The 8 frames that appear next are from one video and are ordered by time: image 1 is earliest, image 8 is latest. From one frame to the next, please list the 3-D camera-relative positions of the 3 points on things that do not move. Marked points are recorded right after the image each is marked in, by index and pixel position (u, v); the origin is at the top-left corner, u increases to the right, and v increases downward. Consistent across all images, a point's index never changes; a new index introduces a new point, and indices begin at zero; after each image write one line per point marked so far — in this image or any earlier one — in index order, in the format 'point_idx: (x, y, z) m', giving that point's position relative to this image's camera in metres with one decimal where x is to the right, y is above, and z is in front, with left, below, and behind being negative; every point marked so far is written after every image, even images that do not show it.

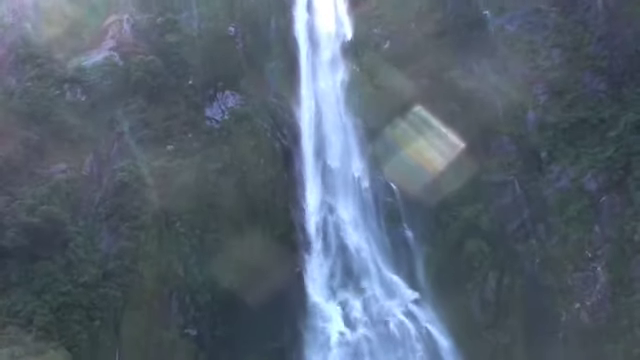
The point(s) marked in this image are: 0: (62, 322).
0: (-6.5, -3.4, +18.9) m
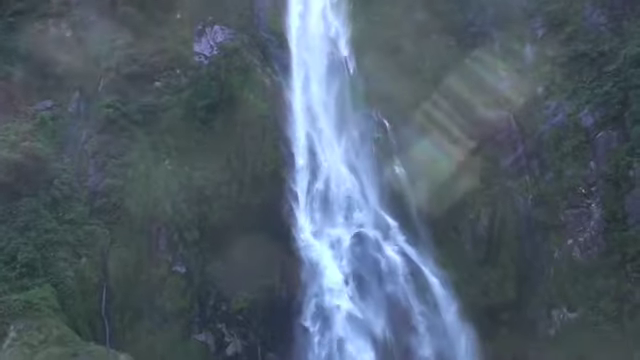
0: (-6.7, -1.9, +19.0) m
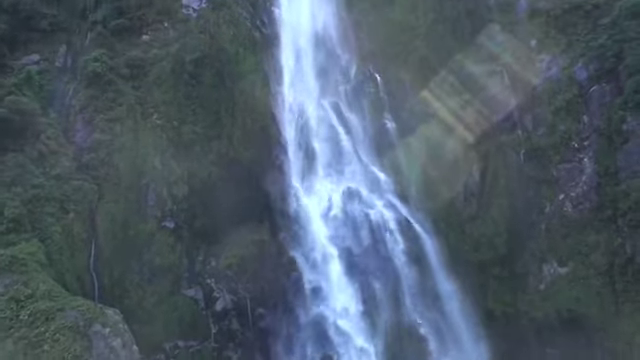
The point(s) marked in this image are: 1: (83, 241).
0: (-7.0, -0.8, +18.9) m
1: (-5.9, -1.5, +19.2) m
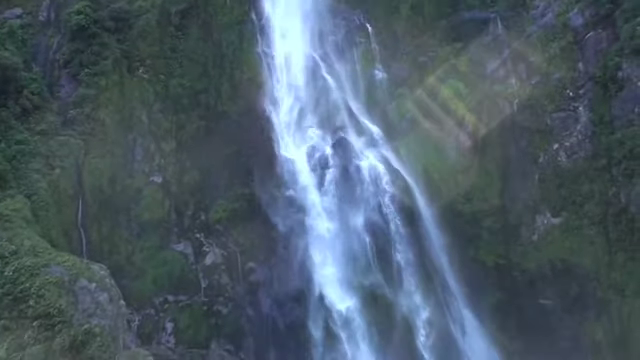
0: (-7.3, +0.2, +18.7) m
1: (-6.1, -0.4, +19.0) m
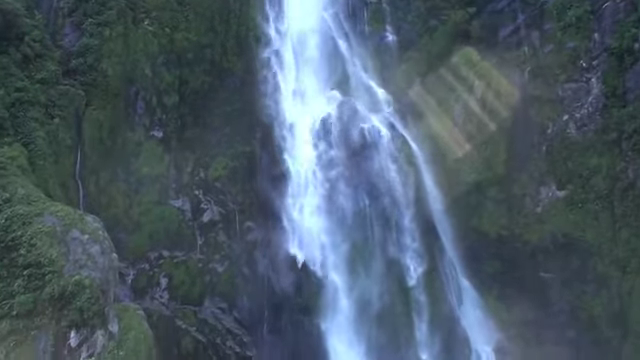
0: (-7.2, +1.5, +18.4) m
1: (-6.1, +0.8, +18.8) m
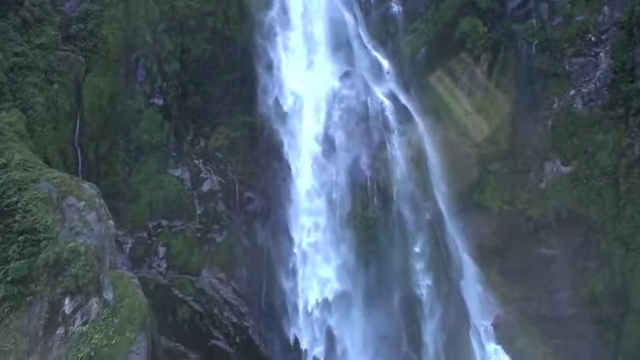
0: (-7.2, +2.3, +18.3) m
1: (-6.1, +1.6, +18.6) m
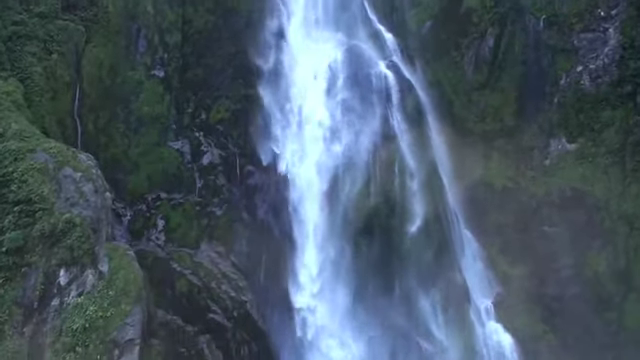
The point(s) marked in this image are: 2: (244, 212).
0: (-7.1, +3.0, +18.0) m
1: (-6.0, +2.3, +18.4) m
2: (-1.9, -0.8, +19.2) m
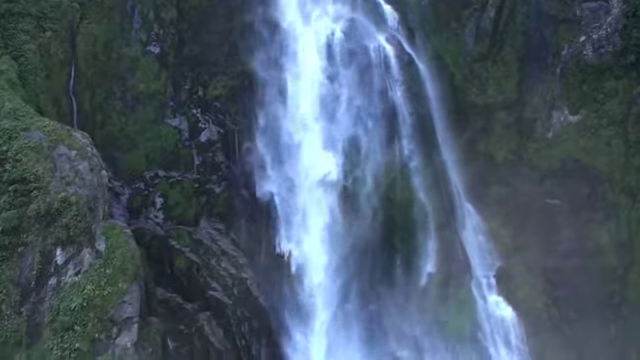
0: (-7.2, +3.4, +17.8) m
1: (-6.1, +2.8, +18.2) m
2: (-1.9, -0.2, +19.0) m
